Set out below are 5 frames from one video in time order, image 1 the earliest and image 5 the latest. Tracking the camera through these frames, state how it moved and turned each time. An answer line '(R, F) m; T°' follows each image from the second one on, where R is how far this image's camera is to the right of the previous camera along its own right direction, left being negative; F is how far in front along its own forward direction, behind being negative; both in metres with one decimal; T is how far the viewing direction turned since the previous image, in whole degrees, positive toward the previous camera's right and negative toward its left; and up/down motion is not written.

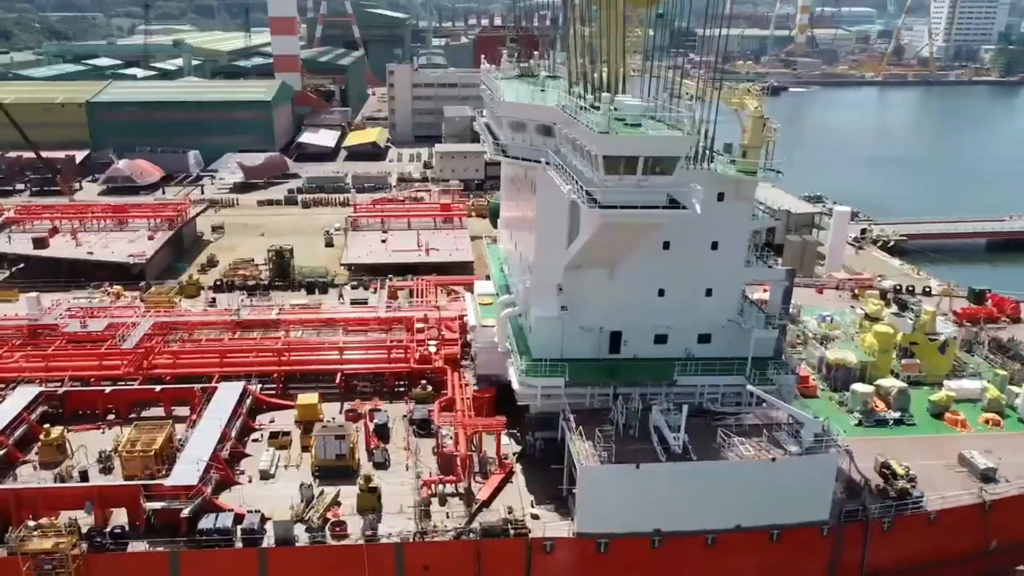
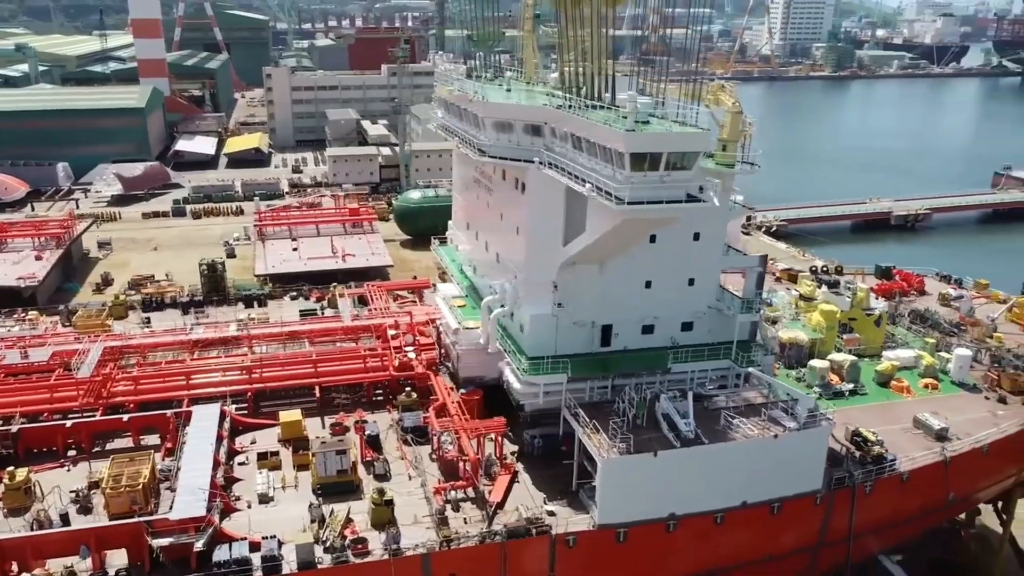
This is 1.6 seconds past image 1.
(-2.2, +0.2) m; +9°
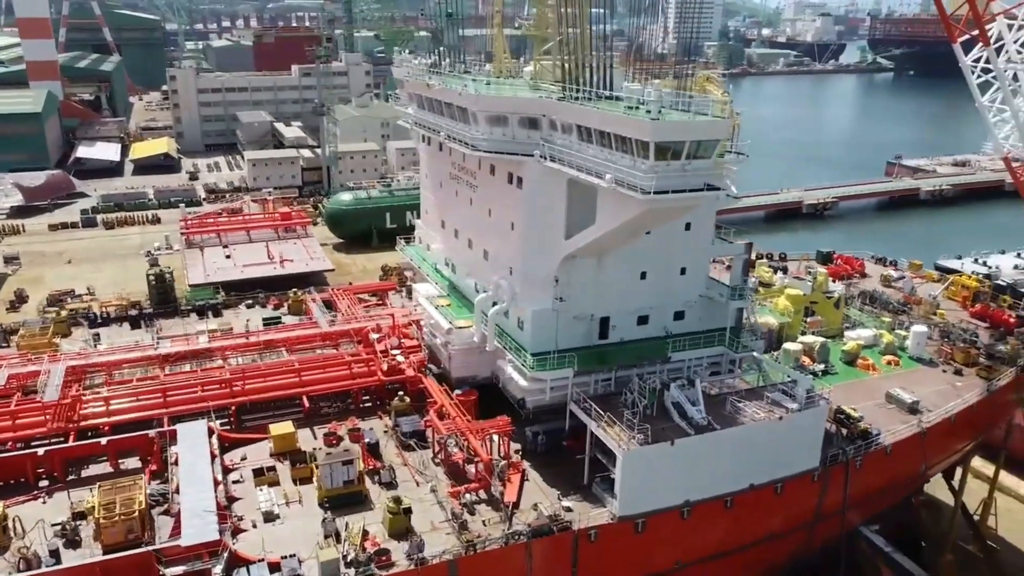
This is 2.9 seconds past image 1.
(-1.7, +0.3) m; +7°
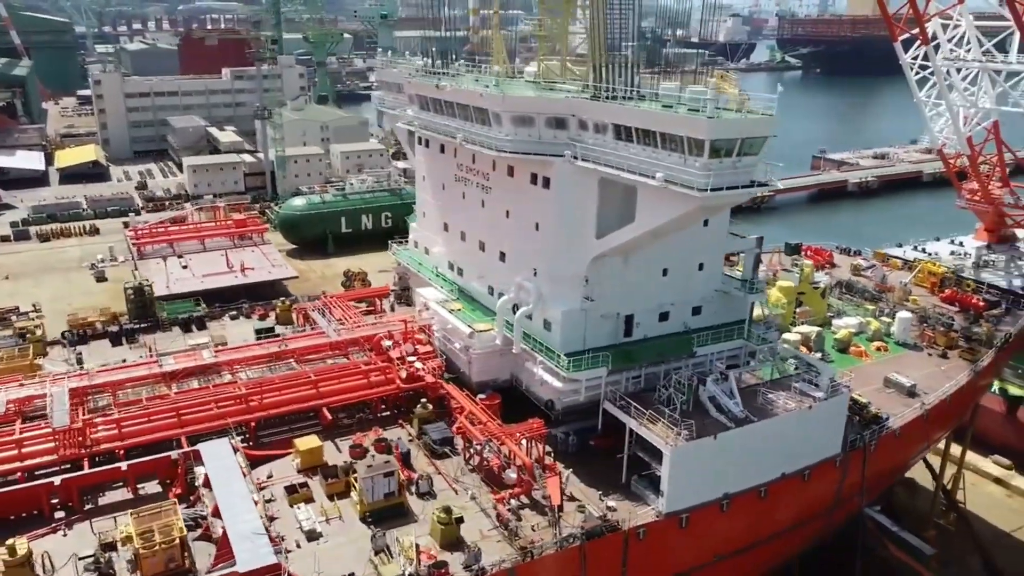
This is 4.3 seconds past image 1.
(-1.8, +0.2) m; +5°
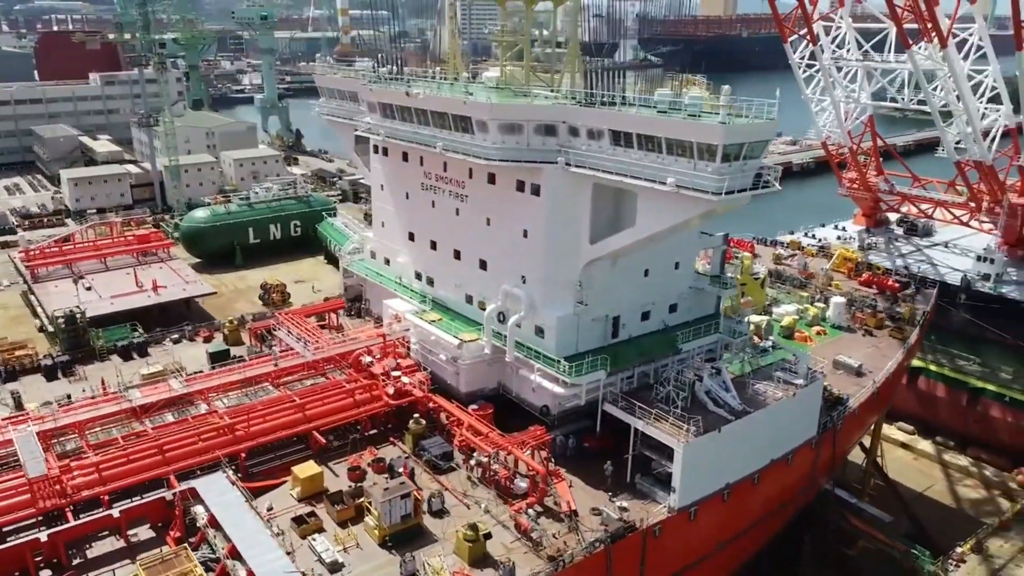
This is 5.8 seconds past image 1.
(-2.0, +0.2) m; +9°
